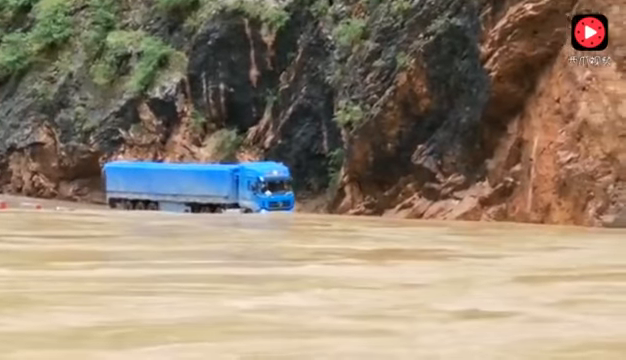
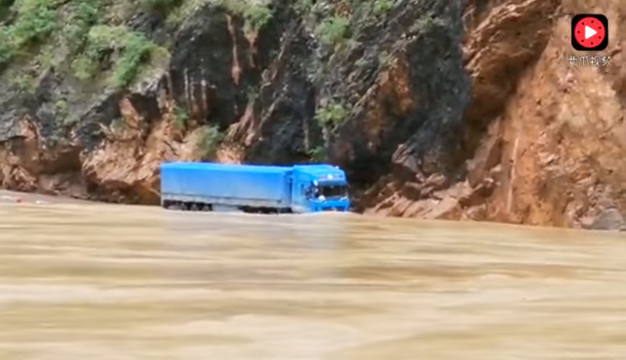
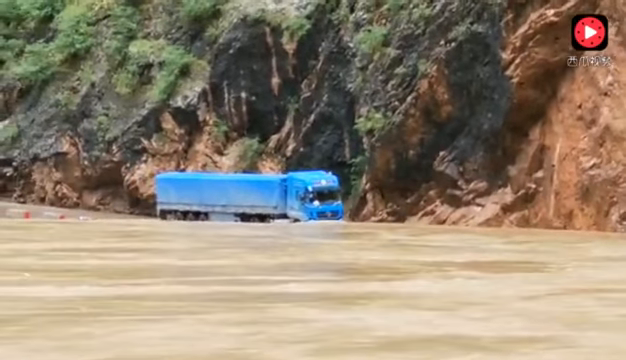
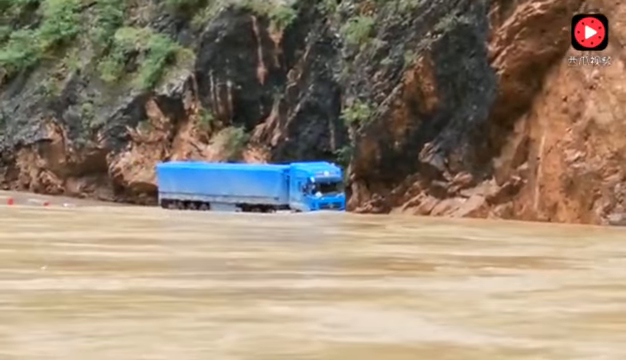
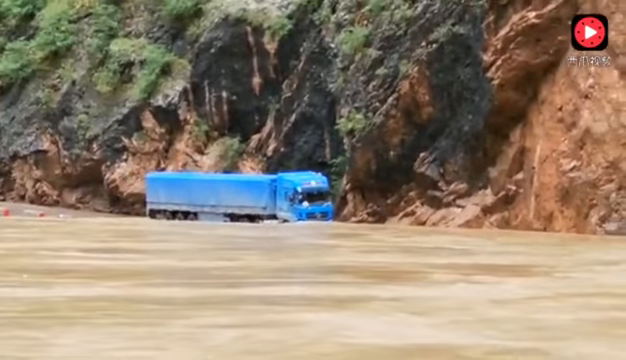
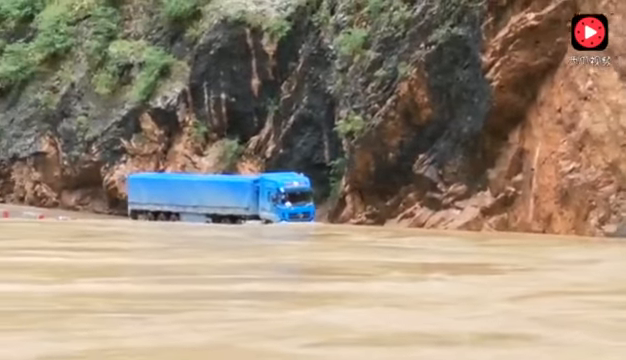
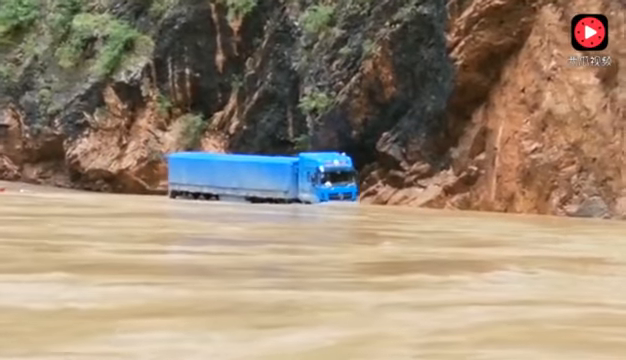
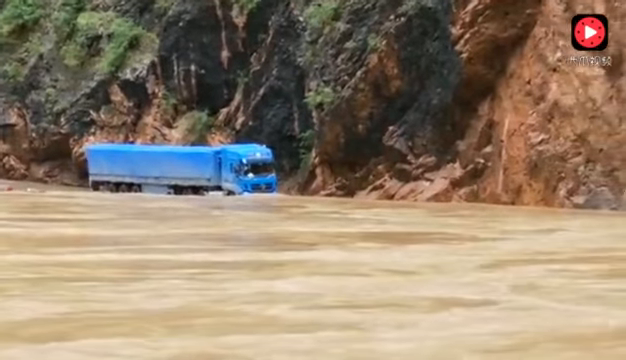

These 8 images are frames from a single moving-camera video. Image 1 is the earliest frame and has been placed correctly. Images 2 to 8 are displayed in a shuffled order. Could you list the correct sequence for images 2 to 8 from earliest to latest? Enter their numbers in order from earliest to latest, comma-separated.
8, 6, 3, 5, 4, 2, 7
